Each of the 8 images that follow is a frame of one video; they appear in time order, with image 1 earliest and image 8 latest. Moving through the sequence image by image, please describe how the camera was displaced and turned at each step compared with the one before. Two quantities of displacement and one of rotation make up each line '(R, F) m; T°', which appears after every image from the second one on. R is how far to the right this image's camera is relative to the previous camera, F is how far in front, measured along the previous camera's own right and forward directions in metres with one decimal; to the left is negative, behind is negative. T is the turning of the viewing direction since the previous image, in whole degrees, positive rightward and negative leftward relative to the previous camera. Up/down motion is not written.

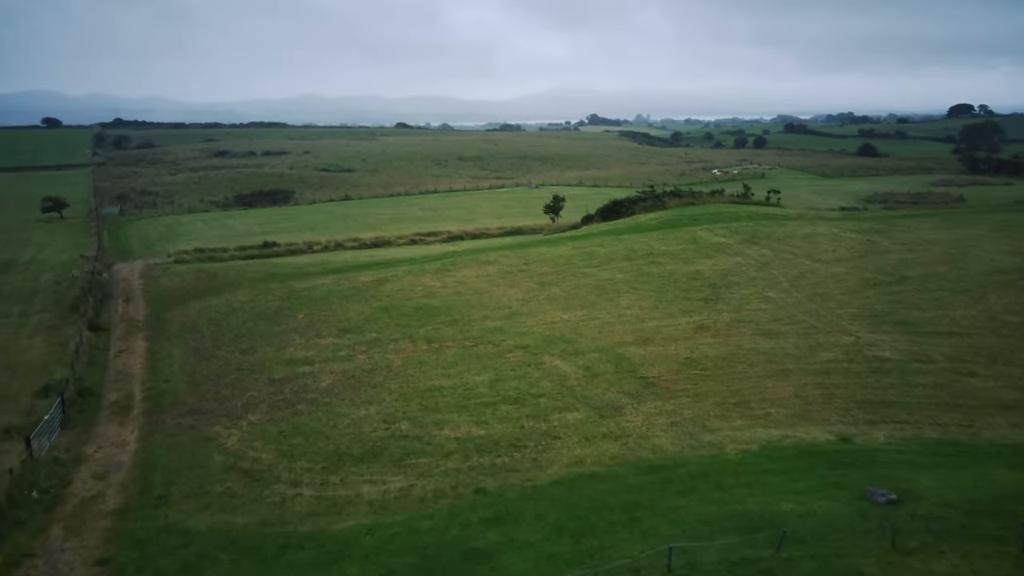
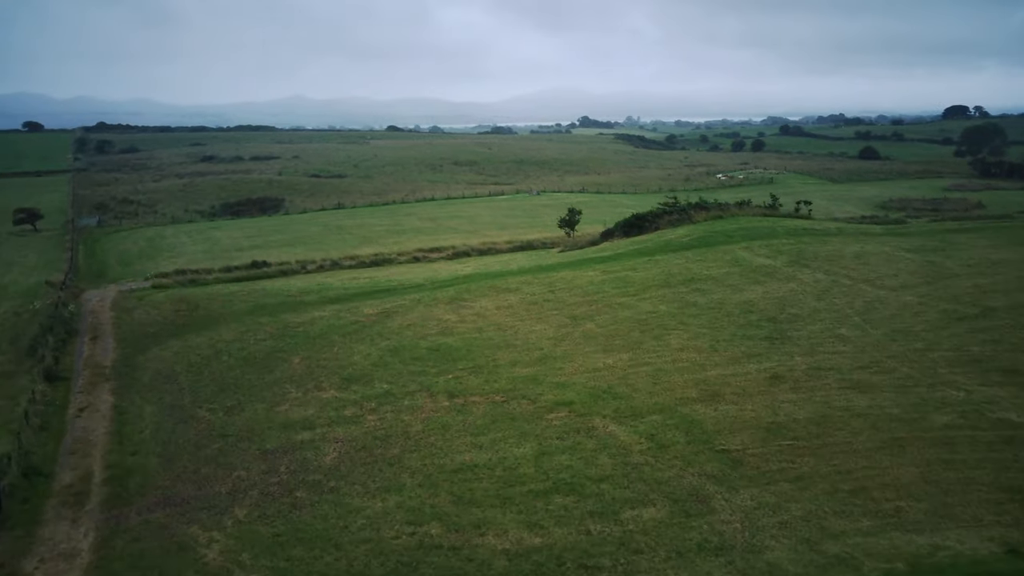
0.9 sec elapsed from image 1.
(-1.0, +3.5) m; +1°
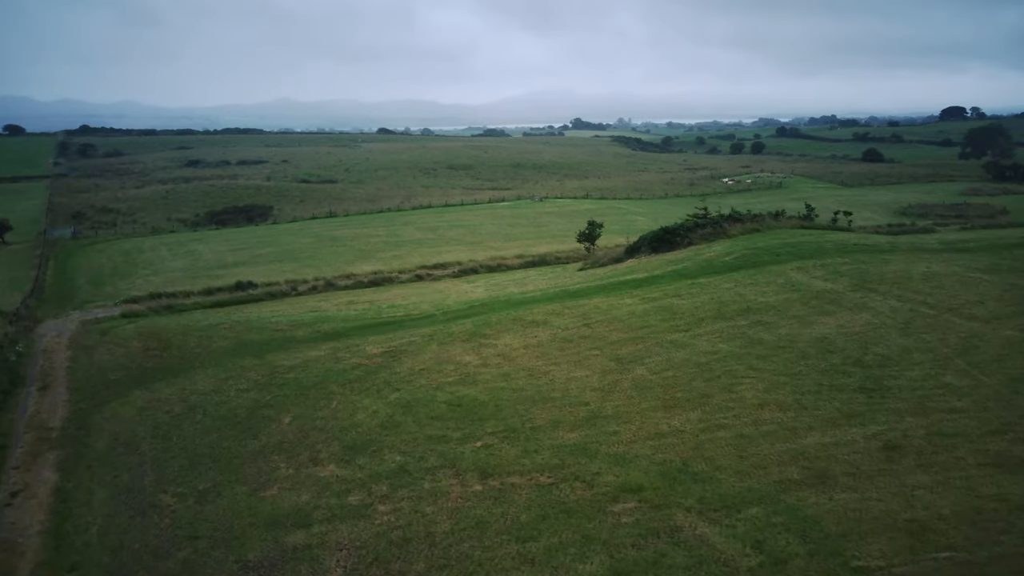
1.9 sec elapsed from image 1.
(-1.0, +3.8) m; +1°
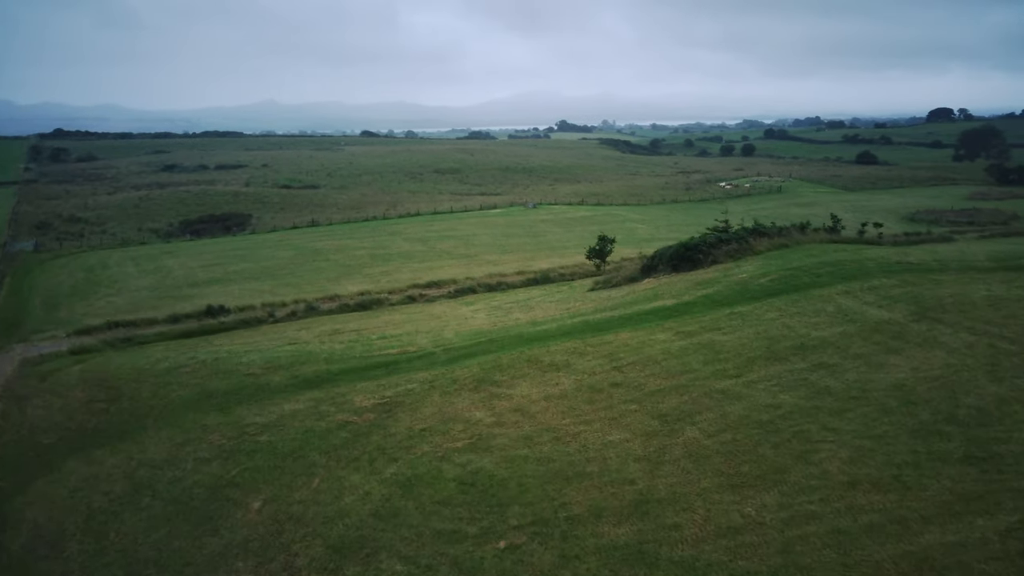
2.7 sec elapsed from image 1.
(-0.7, +3.4) m; +1°
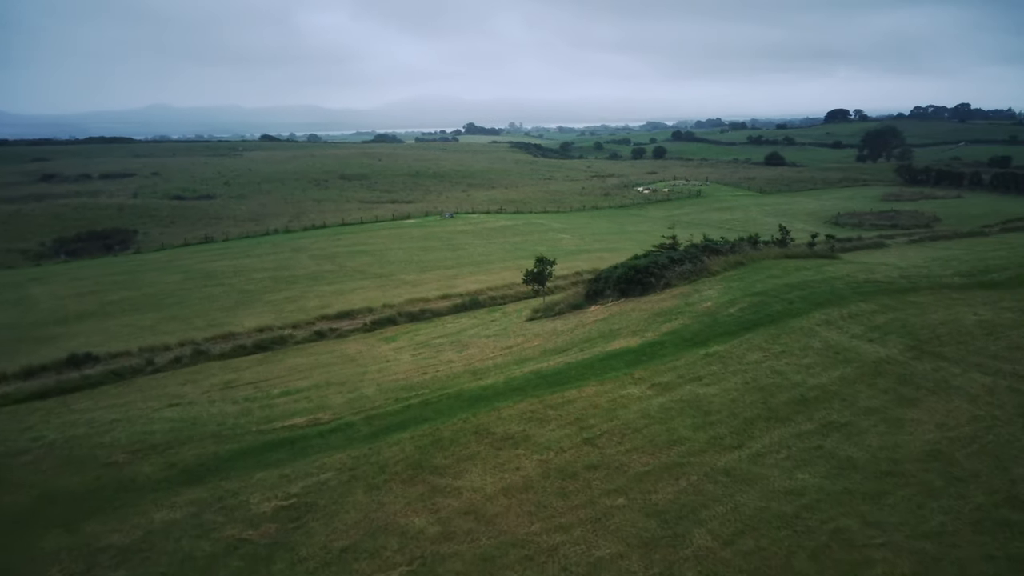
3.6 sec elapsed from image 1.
(-0.5, +3.9) m; +6°
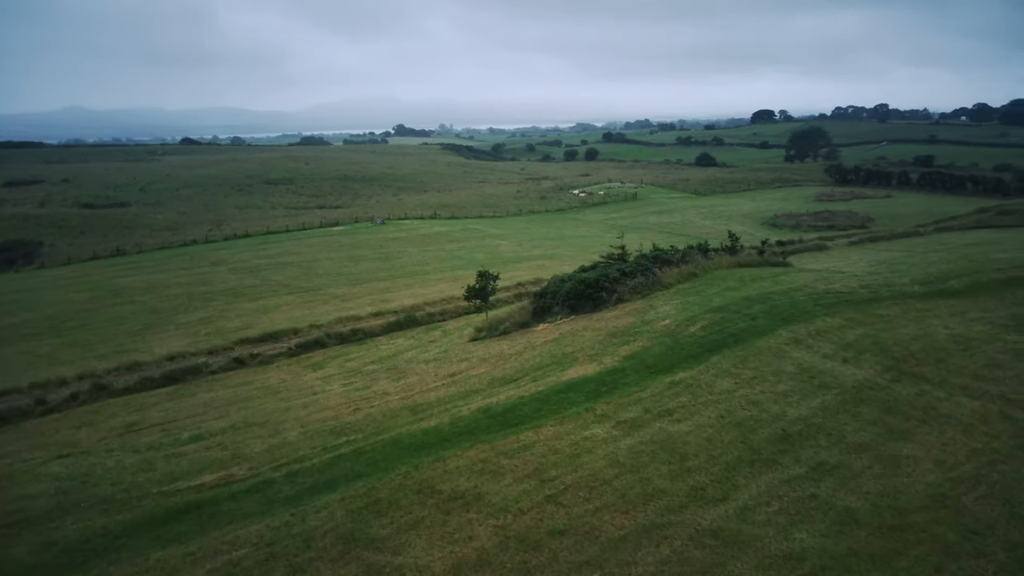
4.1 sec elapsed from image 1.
(-0.2, +2.1) m; +4°
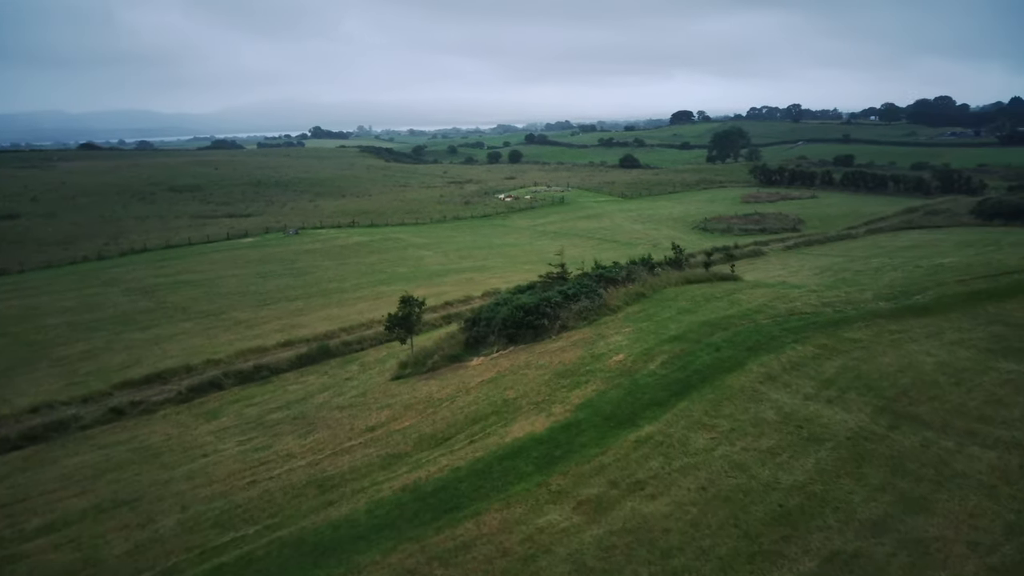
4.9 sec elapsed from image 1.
(-0.1, +3.1) m; +5°
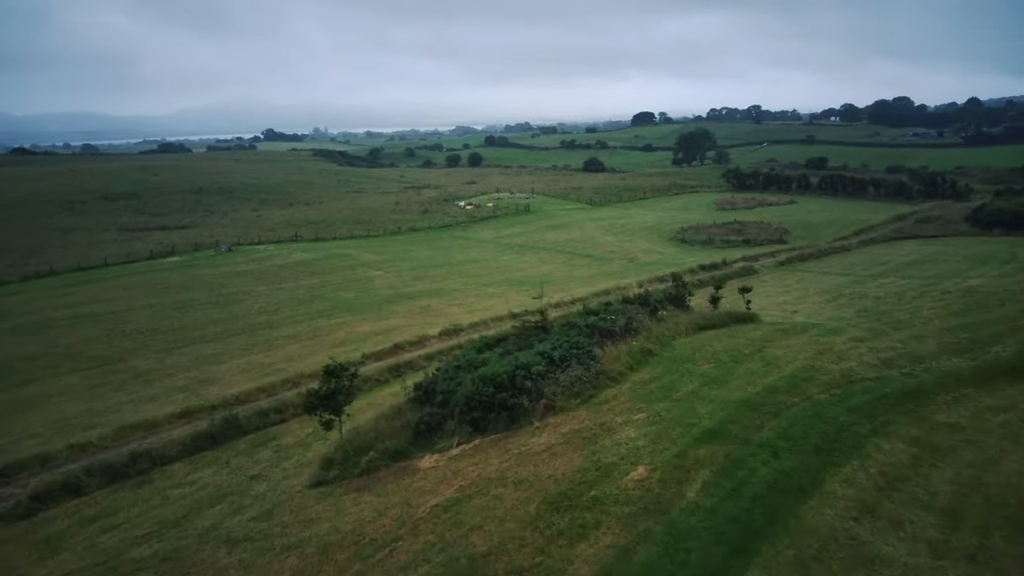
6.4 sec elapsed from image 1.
(-0.1, +5.8) m; +3°
